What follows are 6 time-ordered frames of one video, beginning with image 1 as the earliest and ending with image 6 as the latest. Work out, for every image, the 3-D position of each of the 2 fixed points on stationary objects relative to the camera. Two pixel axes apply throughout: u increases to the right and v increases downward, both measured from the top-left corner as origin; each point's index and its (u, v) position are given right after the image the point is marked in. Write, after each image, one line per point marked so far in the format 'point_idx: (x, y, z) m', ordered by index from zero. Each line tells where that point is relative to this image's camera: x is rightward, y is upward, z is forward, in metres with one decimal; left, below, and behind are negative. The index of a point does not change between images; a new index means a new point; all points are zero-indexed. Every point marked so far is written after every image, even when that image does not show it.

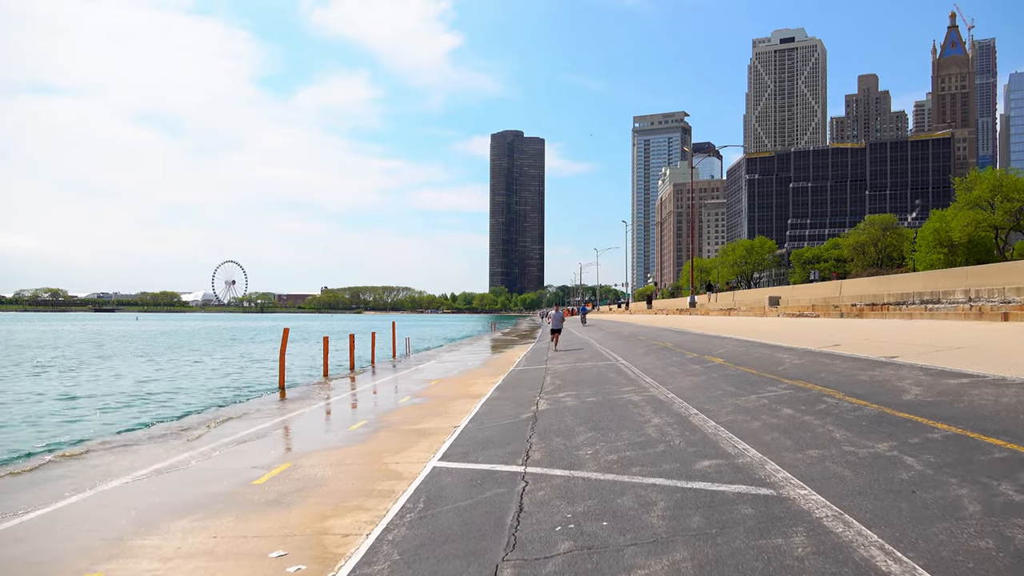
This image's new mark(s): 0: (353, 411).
0: (-4.1, -3.2, +18.2) m
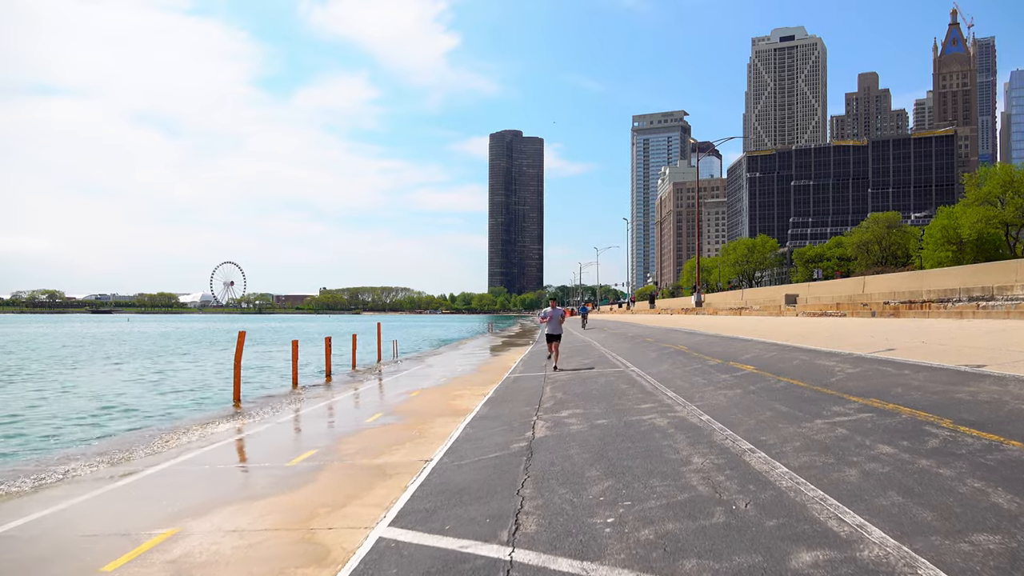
0: (-4.2, -3.1, +15.4) m
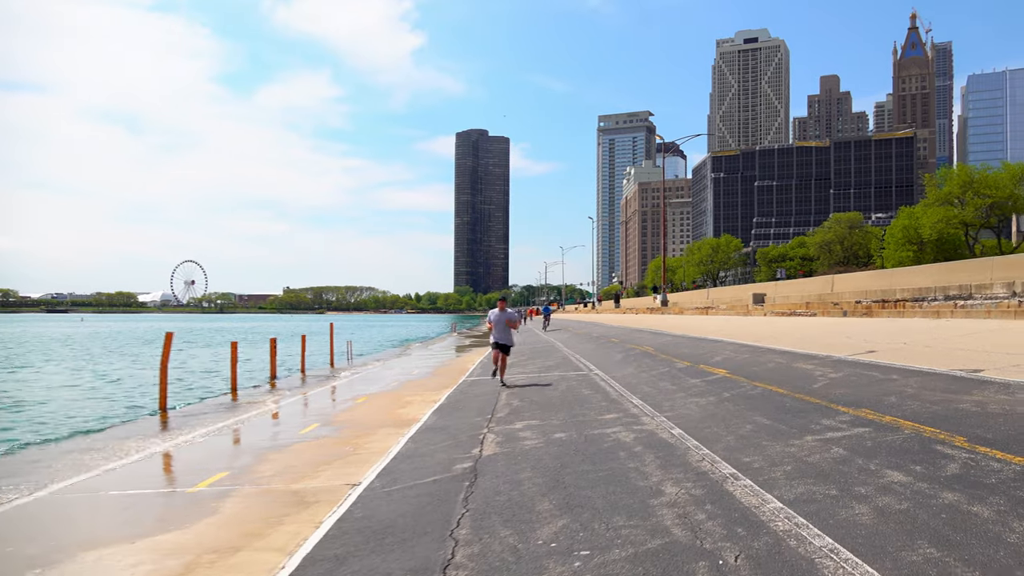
0: (-5.2, -3.0, +13.8) m
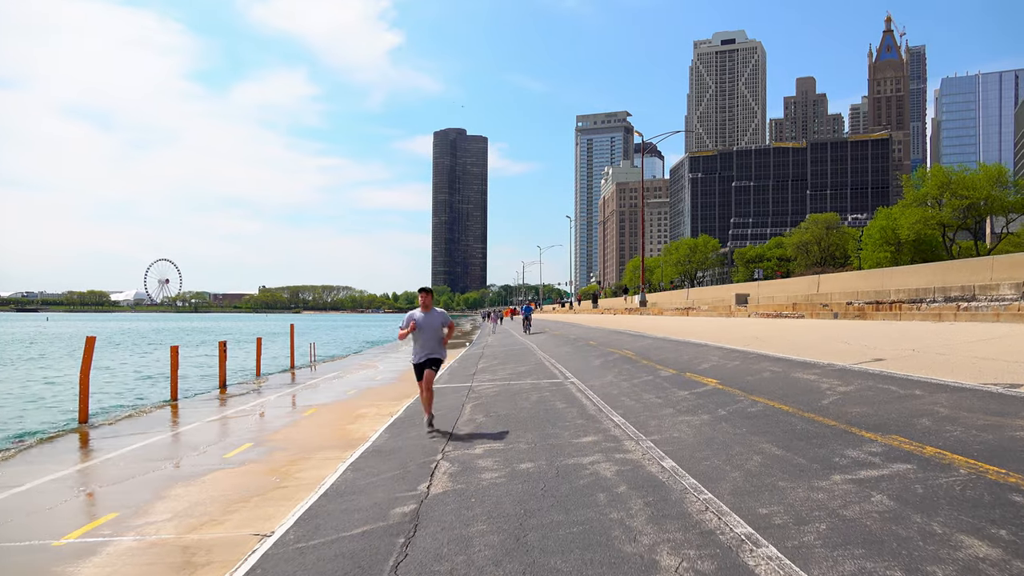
0: (-5.8, -3.0, +12.0) m
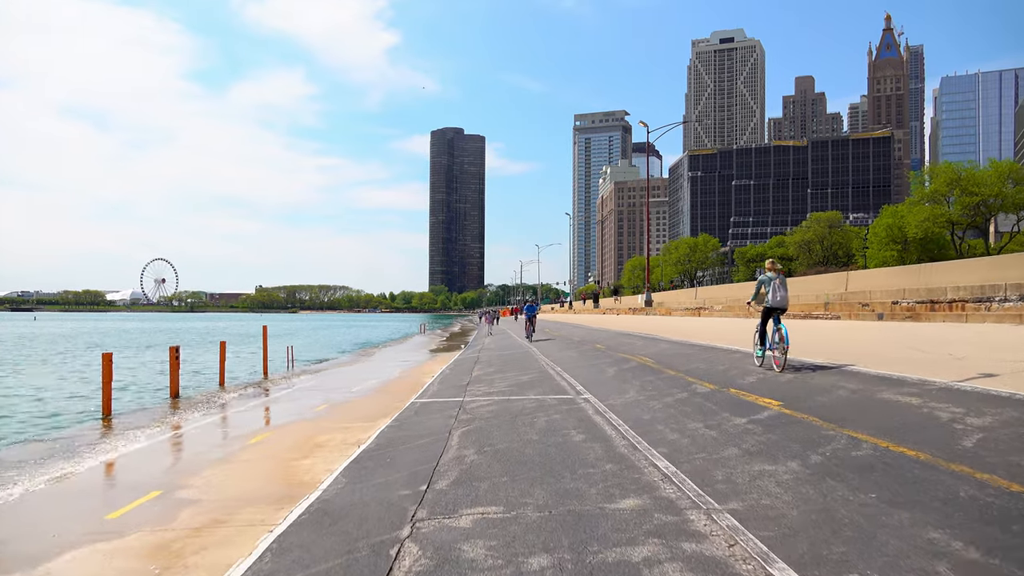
0: (-5.8, -2.9, +9.1) m
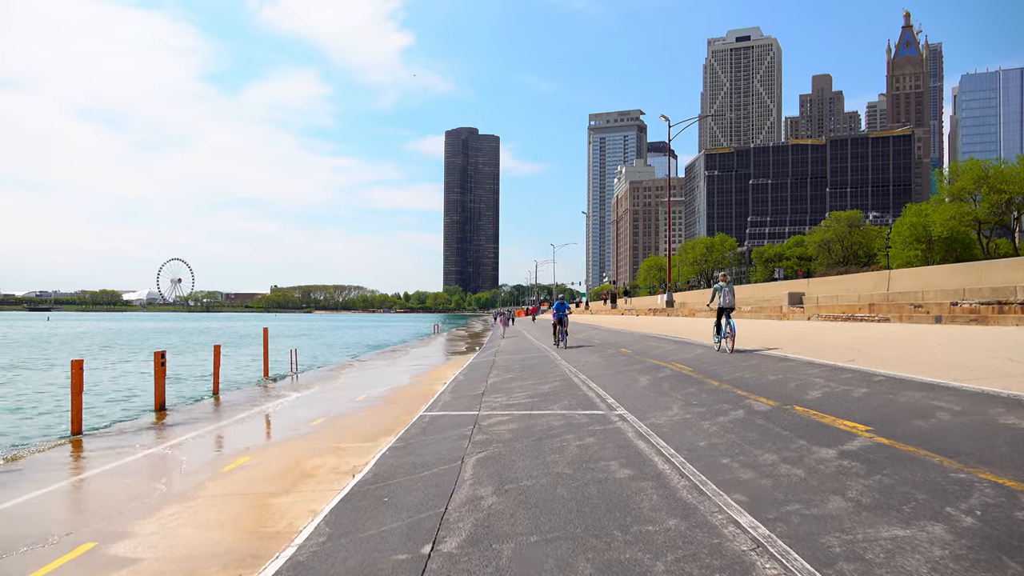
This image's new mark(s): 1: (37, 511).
0: (-5.5, -2.9, +7.5) m
1: (-5.6, -2.9, +8.1) m
